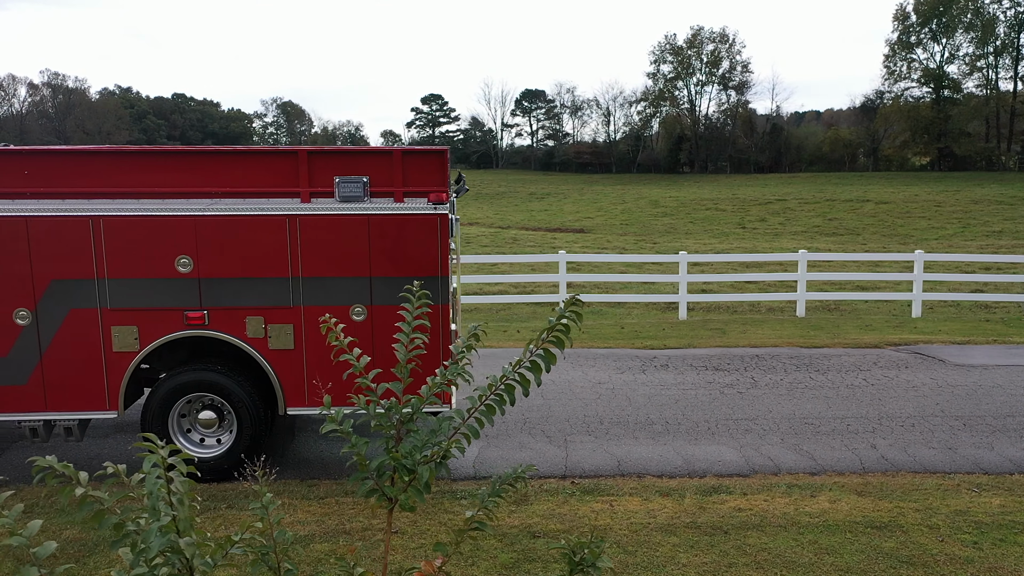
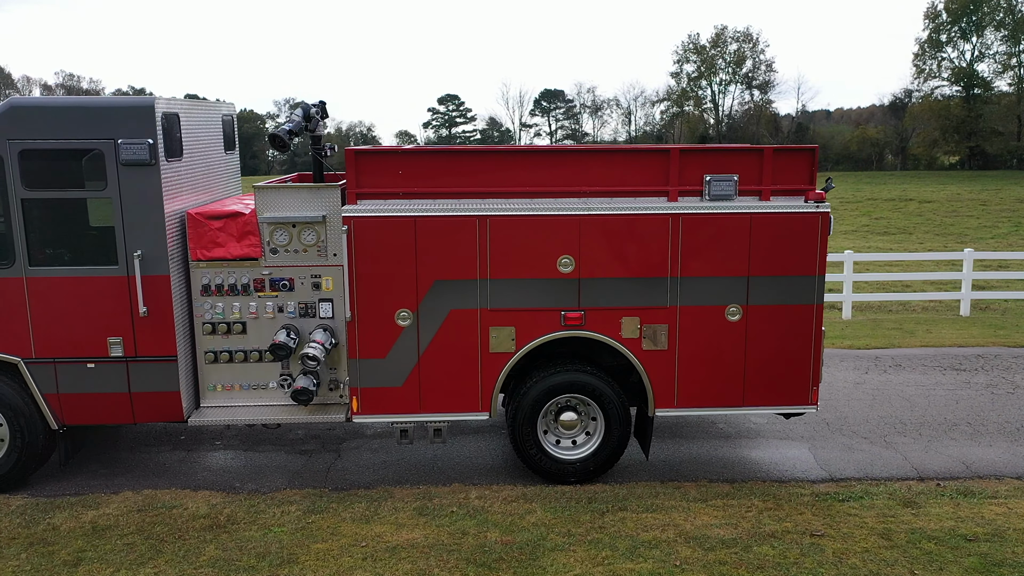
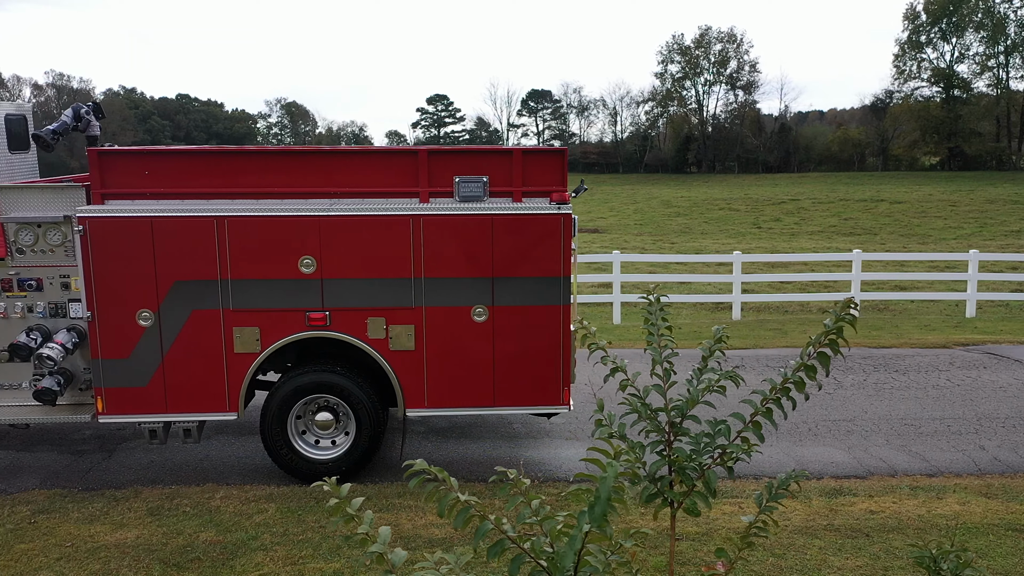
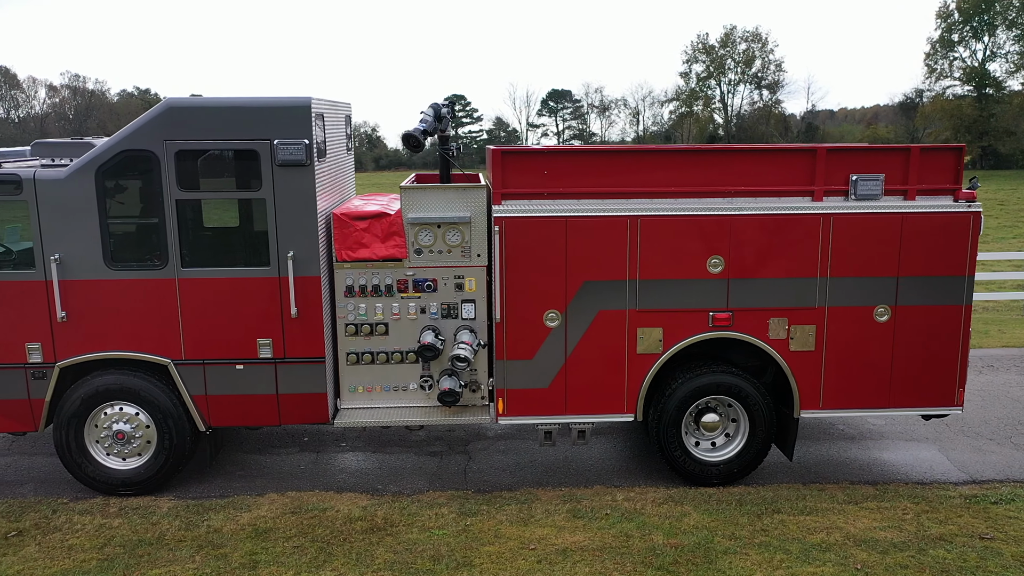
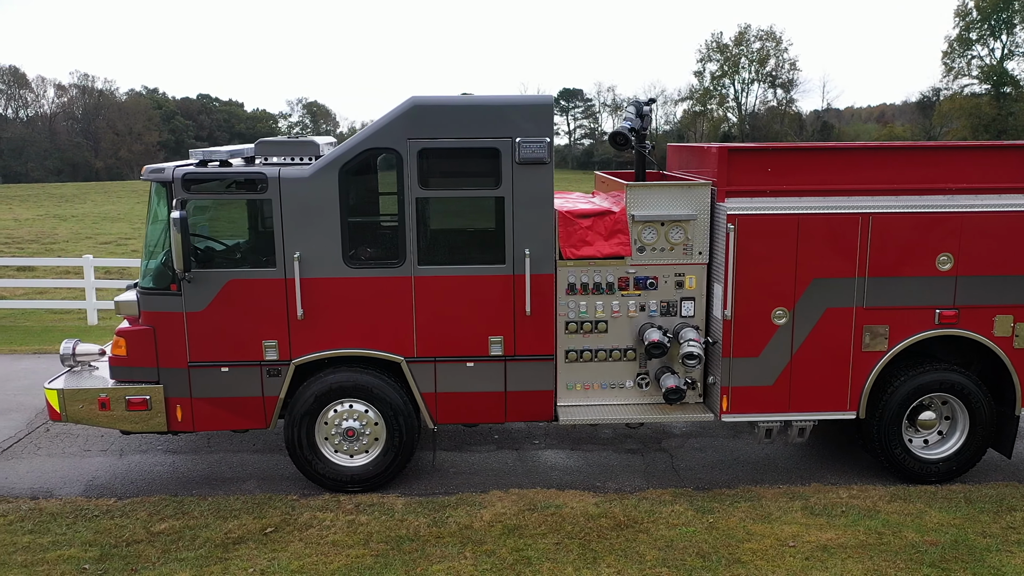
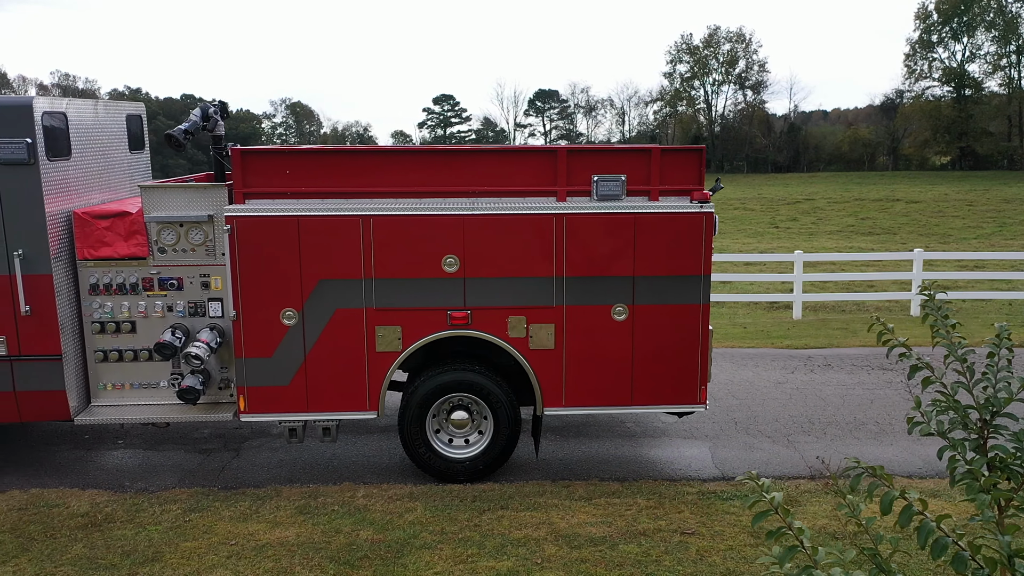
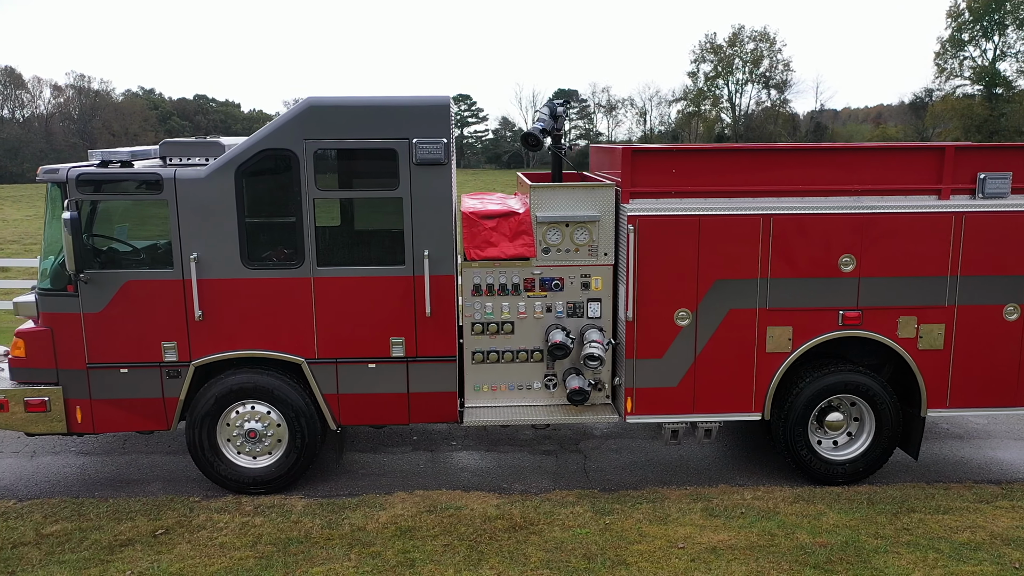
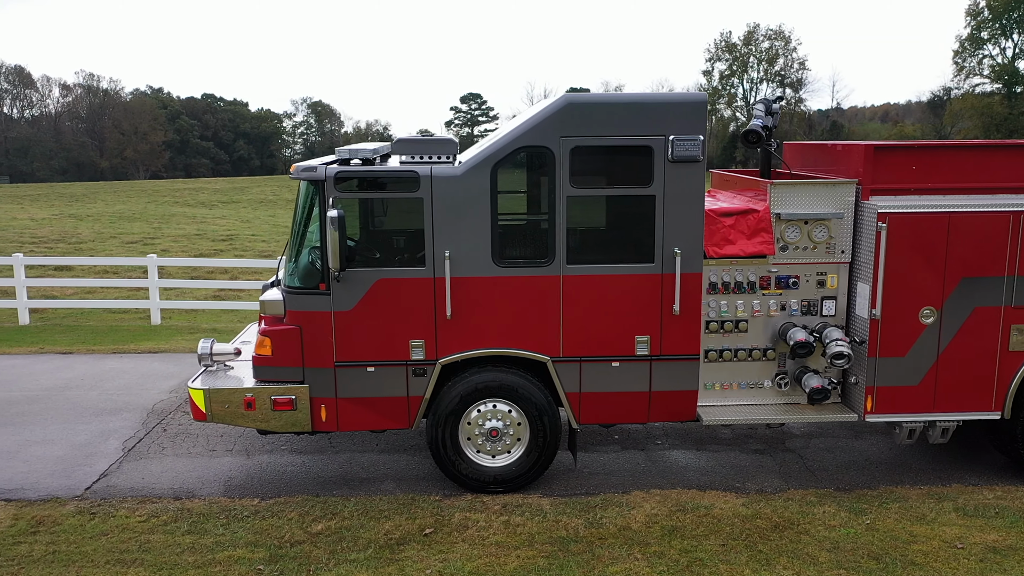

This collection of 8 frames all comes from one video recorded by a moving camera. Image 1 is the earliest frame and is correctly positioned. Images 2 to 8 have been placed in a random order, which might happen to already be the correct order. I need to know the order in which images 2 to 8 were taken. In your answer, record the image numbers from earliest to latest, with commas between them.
3, 6, 2, 4, 7, 5, 8
